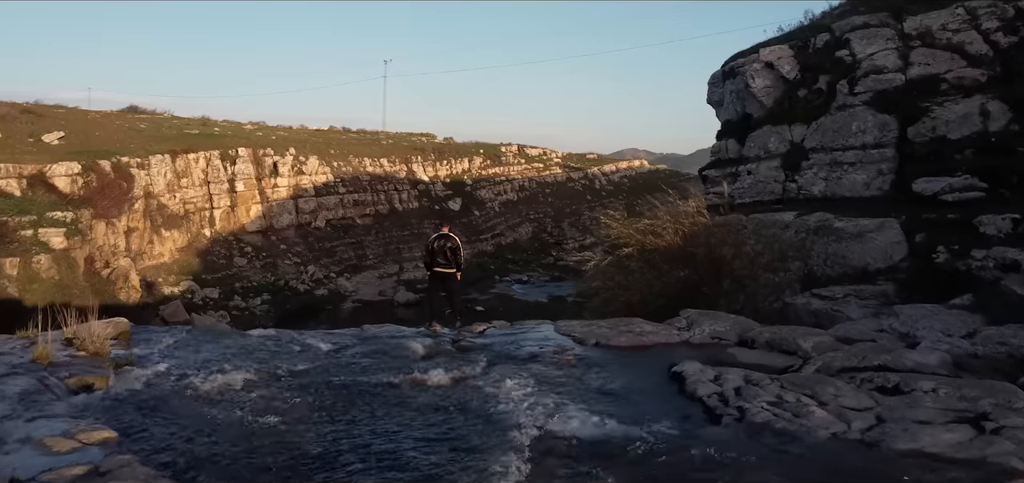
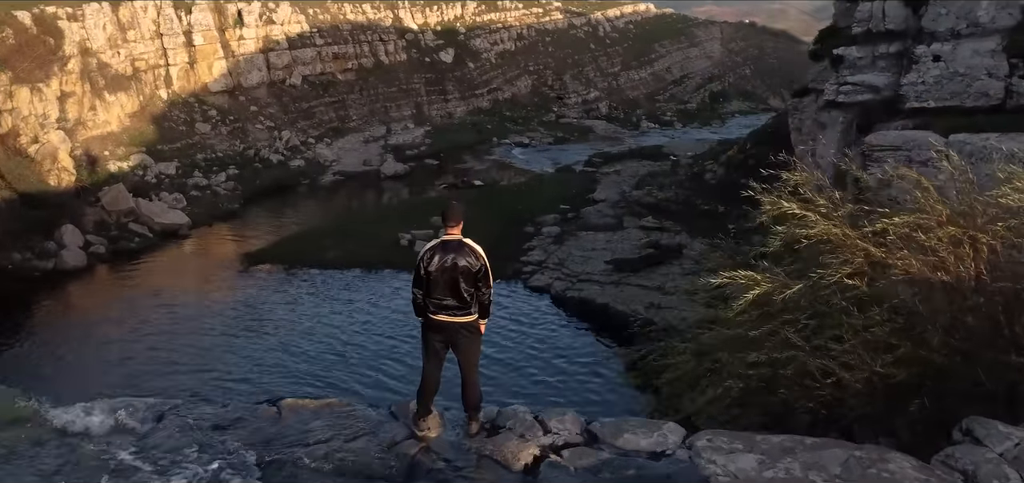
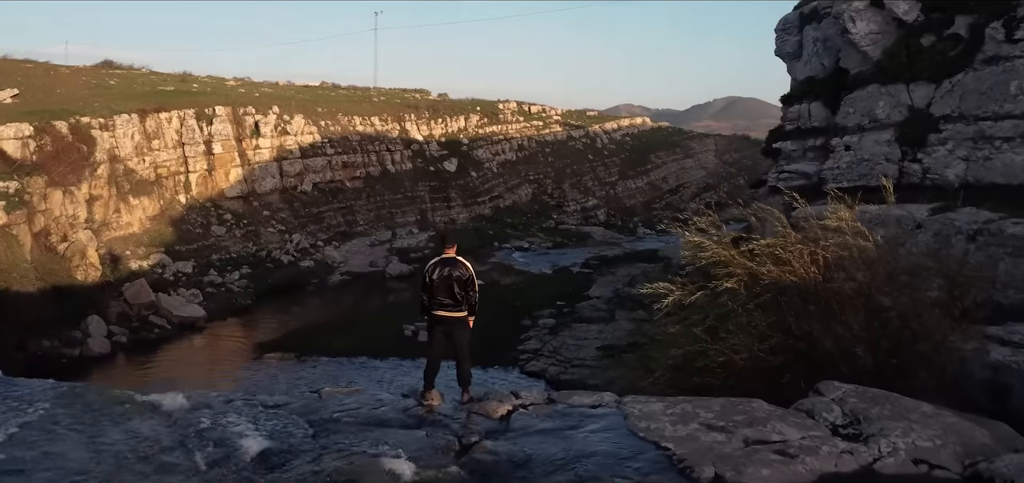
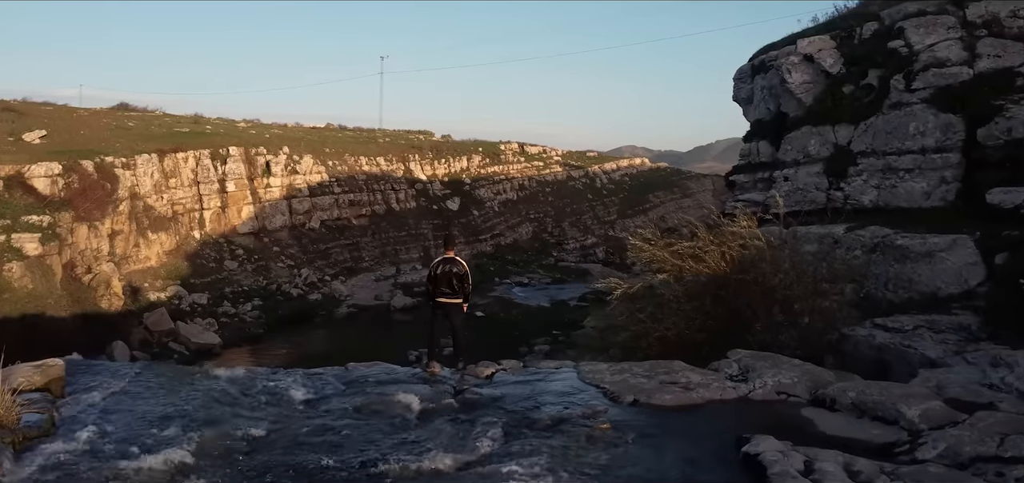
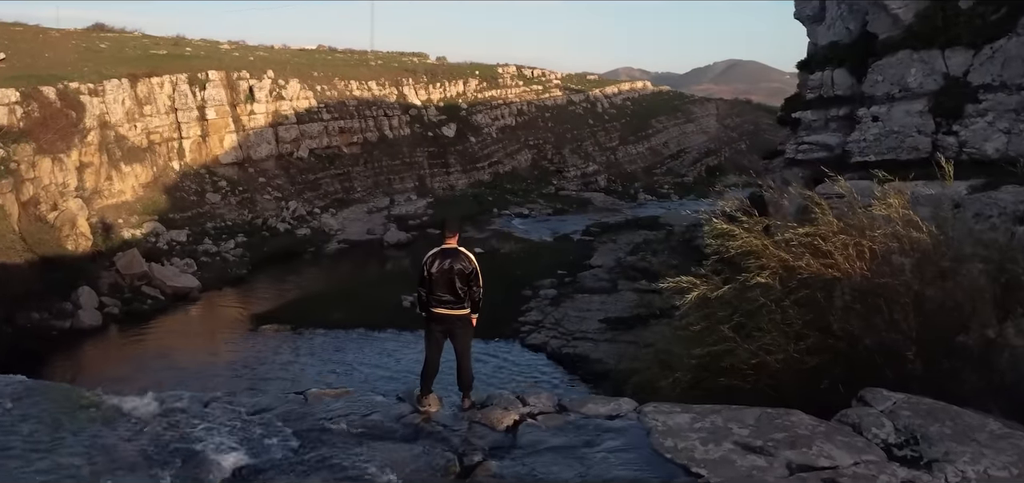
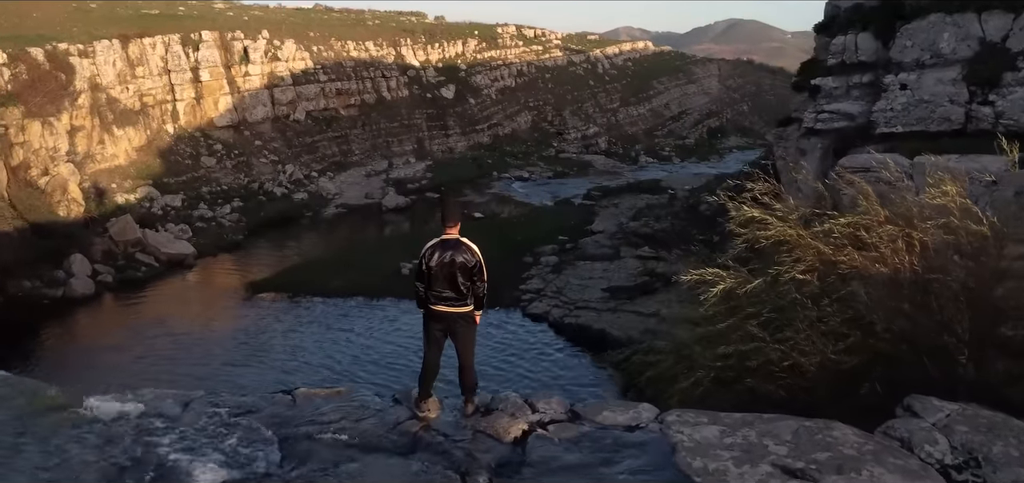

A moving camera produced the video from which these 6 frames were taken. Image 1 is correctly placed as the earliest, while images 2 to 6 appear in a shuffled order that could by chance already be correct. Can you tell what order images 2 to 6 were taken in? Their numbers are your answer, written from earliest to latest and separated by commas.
4, 3, 5, 6, 2
